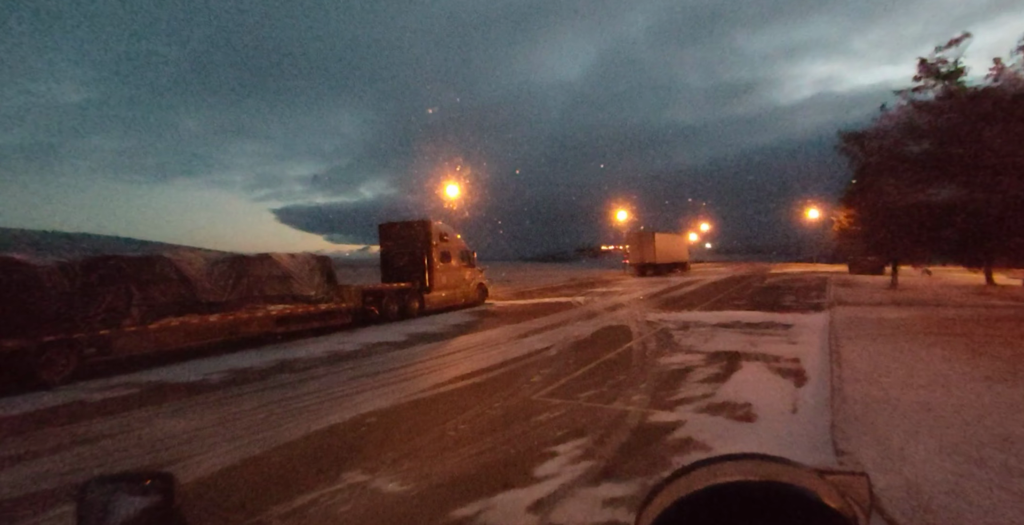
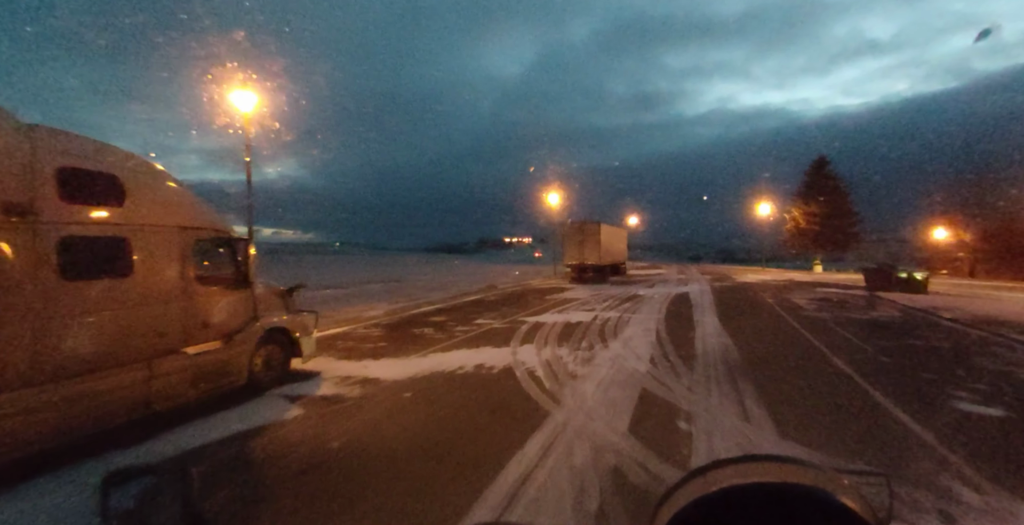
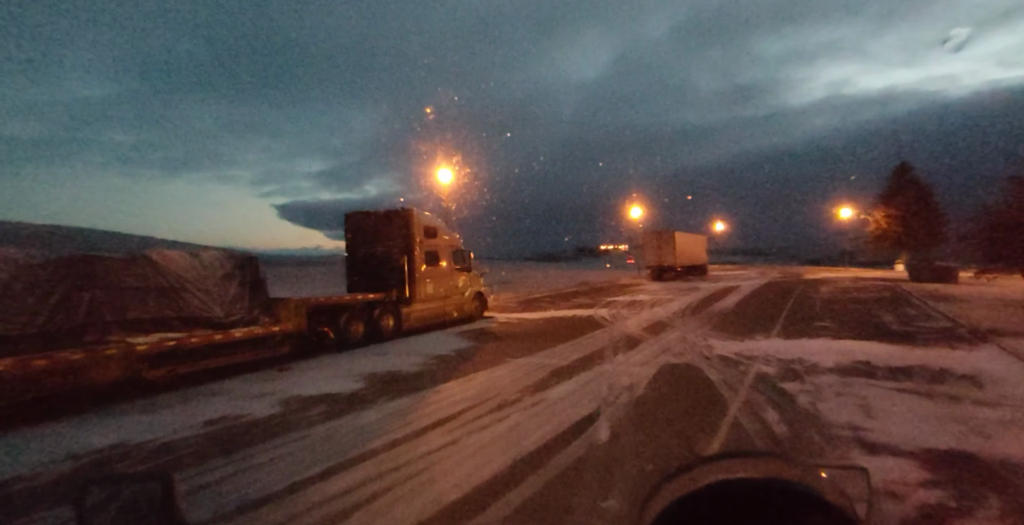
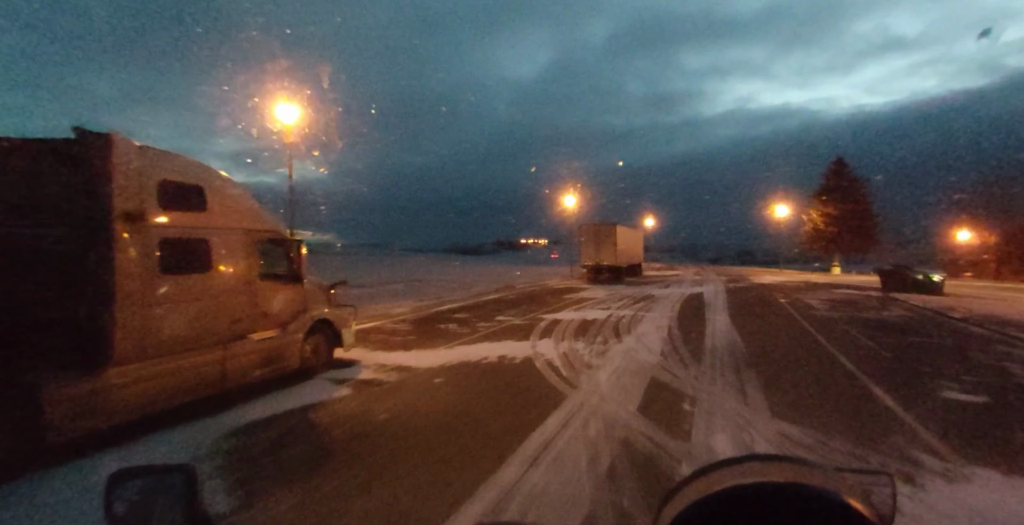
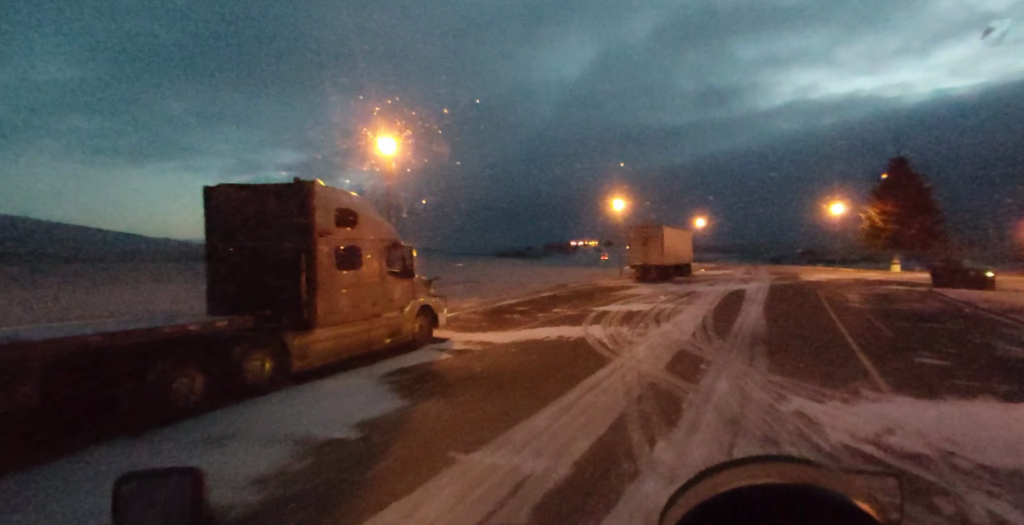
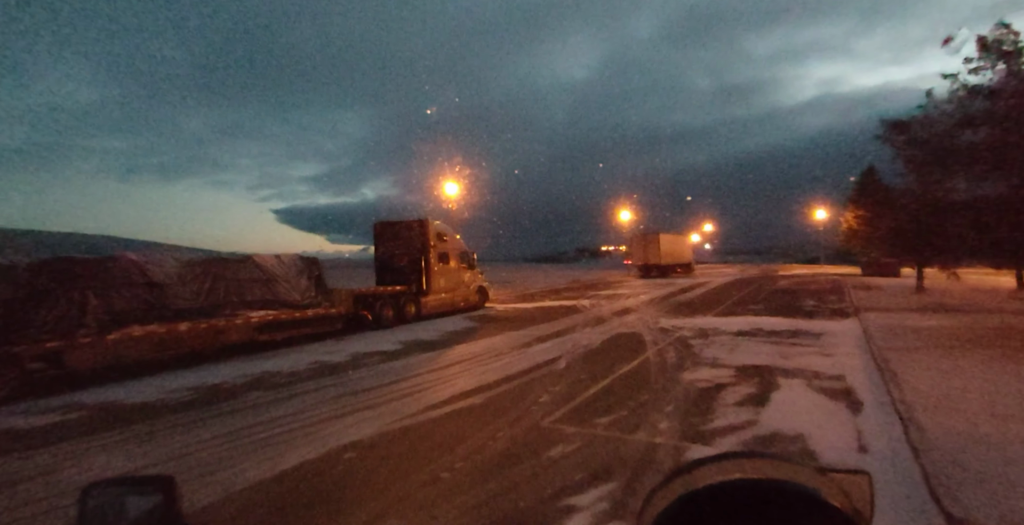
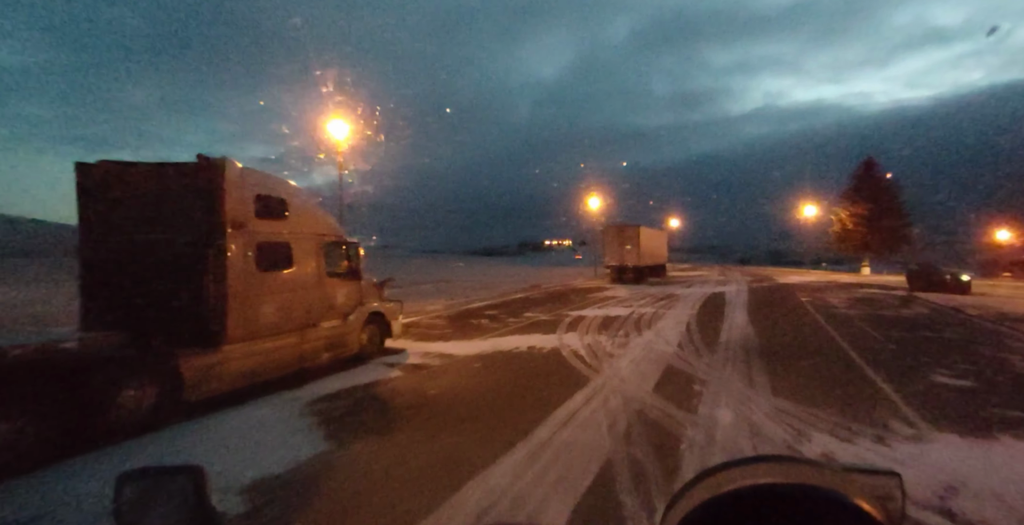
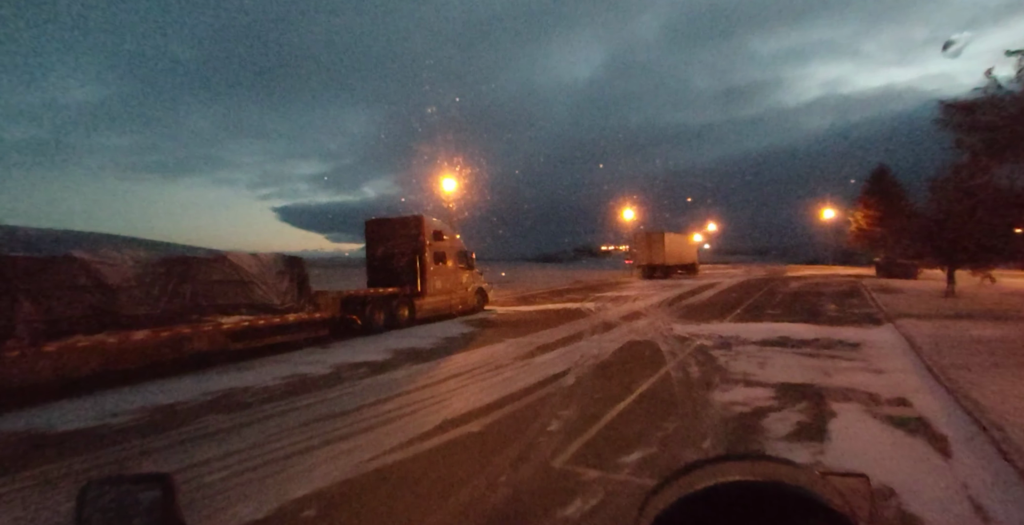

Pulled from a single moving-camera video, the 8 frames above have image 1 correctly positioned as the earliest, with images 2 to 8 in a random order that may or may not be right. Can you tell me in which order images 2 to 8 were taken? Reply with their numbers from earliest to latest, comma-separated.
6, 8, 3, 5, 7, 4, 2
